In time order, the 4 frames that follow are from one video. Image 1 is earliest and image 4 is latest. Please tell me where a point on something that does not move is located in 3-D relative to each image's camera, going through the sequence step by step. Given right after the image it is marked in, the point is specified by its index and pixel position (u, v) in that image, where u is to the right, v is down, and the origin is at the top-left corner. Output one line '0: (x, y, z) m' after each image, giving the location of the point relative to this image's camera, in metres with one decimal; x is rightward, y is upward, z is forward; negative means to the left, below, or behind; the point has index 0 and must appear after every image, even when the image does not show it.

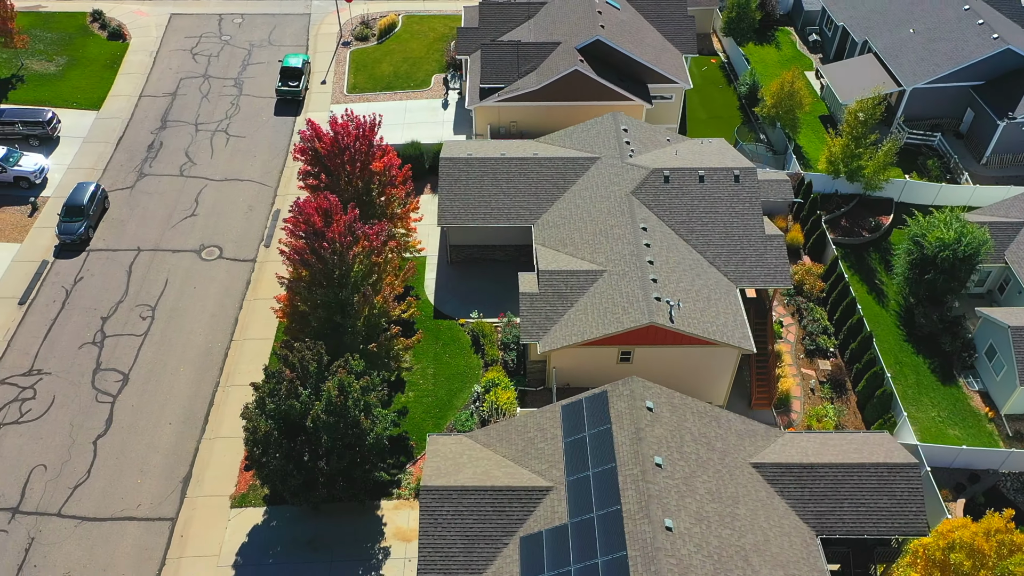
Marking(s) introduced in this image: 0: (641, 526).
0: (+3.0, -5.5, +19.1) m
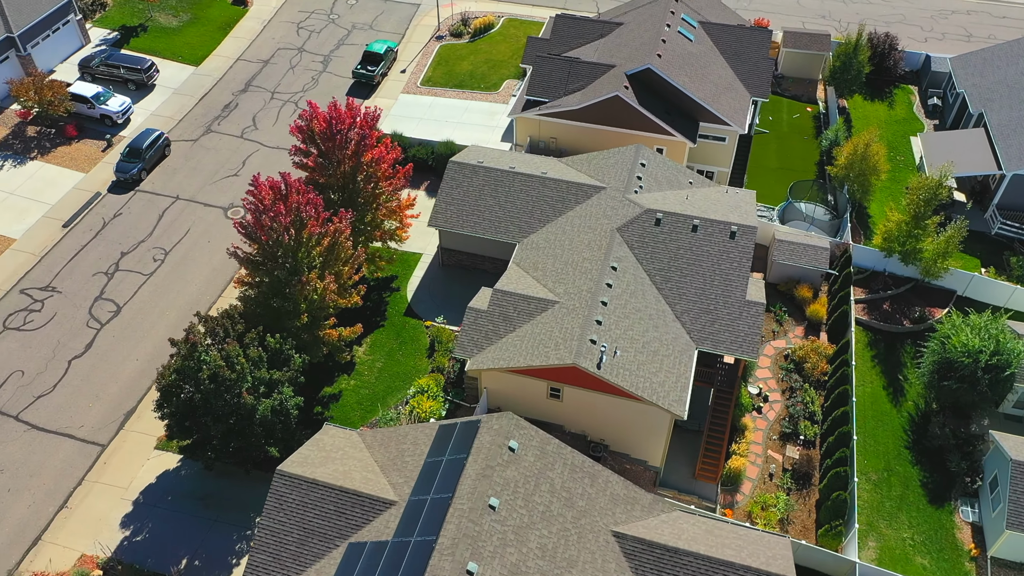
0: (-1.5, -6.2, +18.5) m
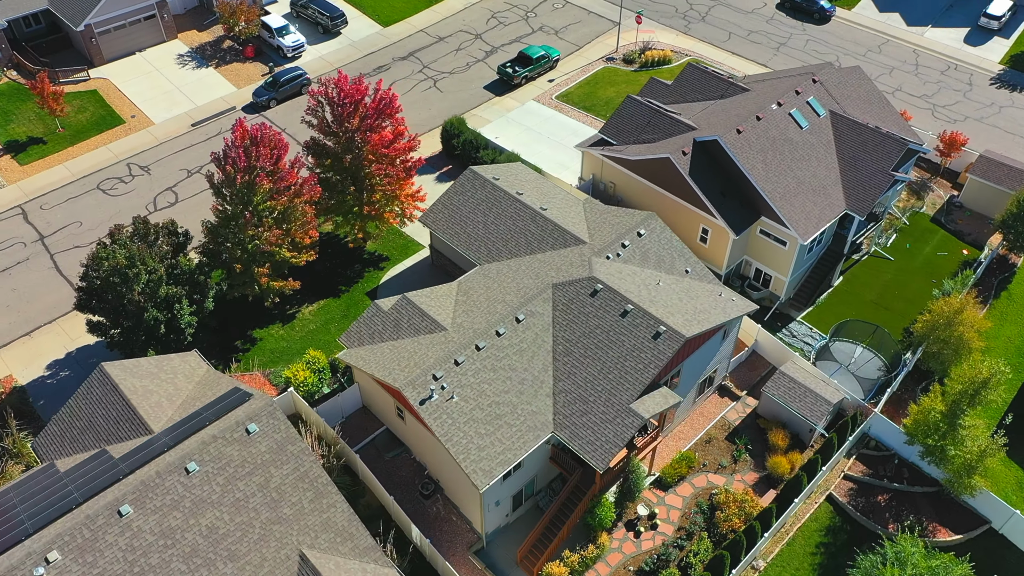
0: (-9.7, -5.0, +19.8) m
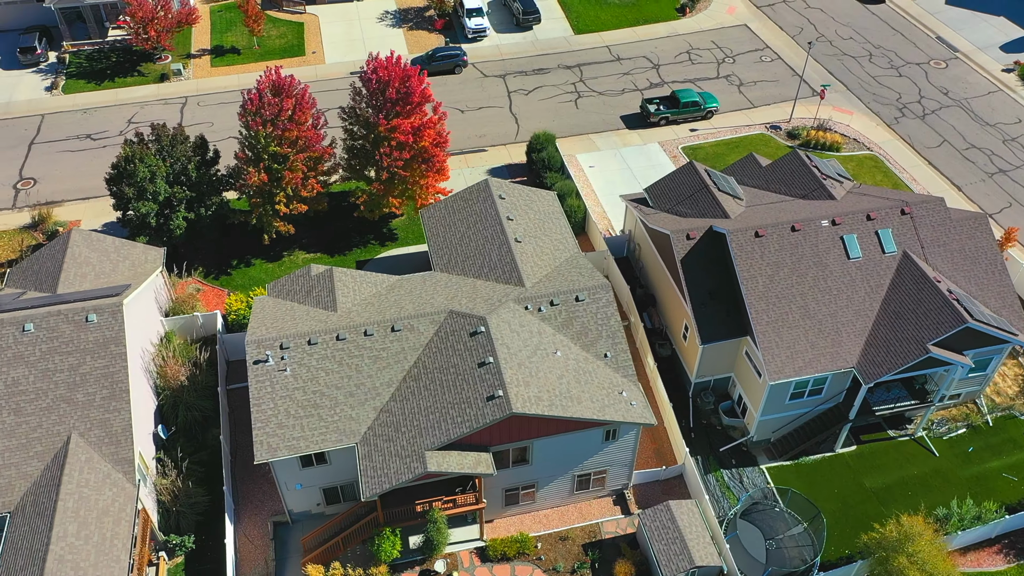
0: (-15.9, -1.0, +23.9) m
